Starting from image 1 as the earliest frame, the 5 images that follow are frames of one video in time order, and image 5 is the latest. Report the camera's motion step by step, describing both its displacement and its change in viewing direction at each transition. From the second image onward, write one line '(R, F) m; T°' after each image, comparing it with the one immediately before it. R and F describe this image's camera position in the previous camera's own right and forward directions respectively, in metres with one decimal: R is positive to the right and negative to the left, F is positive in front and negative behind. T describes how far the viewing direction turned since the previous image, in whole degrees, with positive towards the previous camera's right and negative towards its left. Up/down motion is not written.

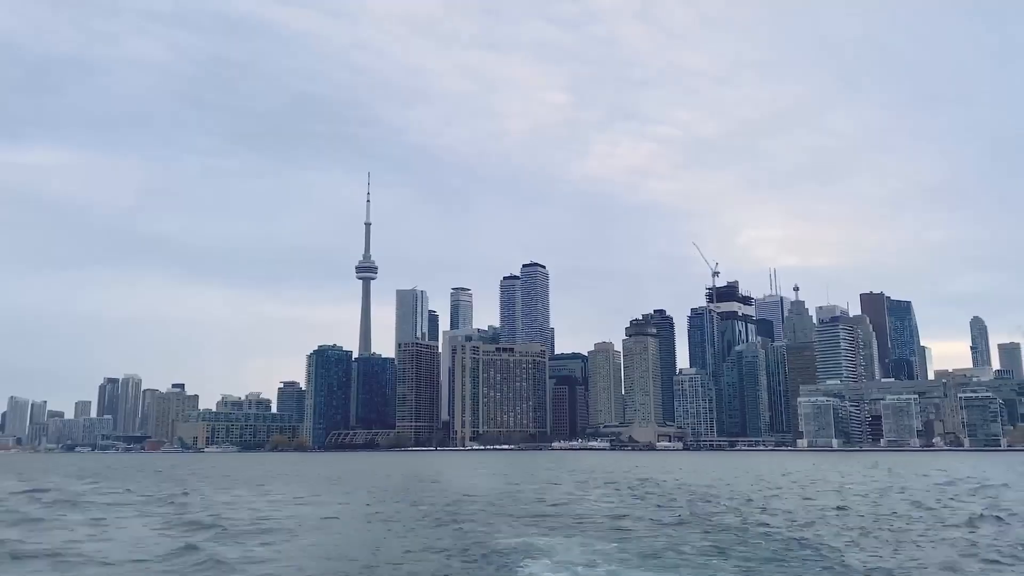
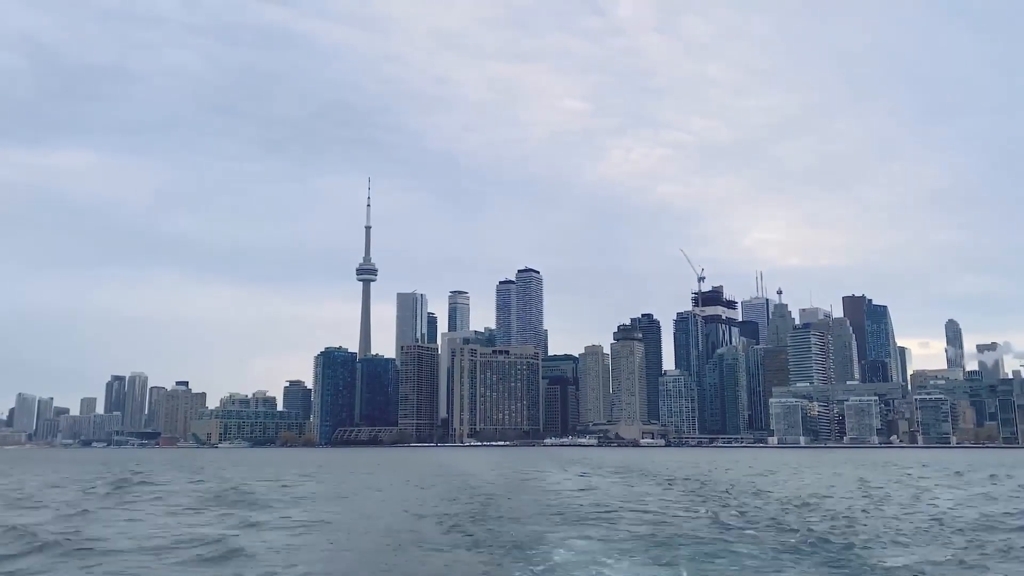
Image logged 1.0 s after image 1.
(0.0, -5.9) m; 0°
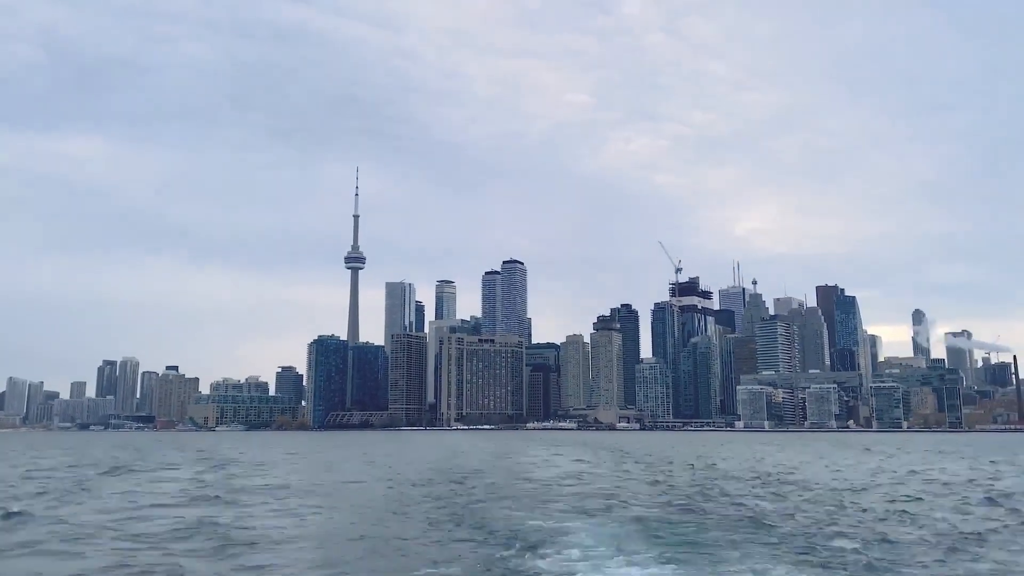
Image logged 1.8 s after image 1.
(-0.1, -4.7) m; +1°
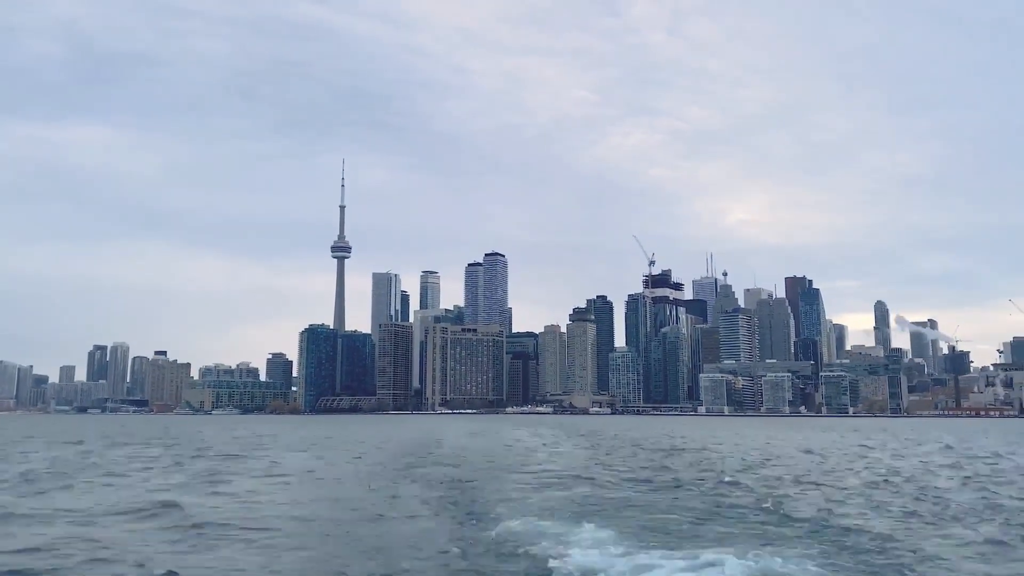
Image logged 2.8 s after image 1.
(0.0, -6.1) m; +1°
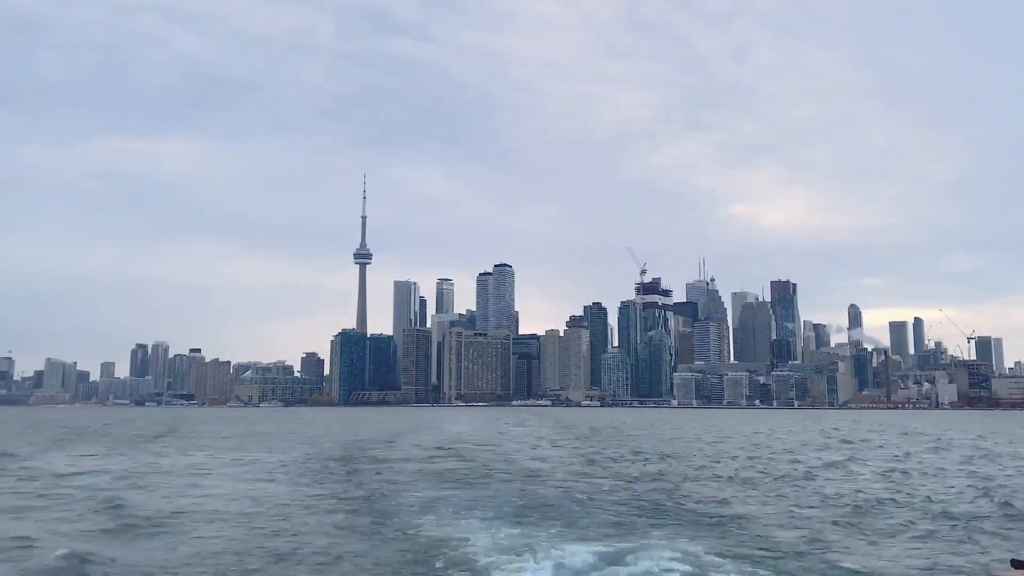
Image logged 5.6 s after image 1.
(+0.7, -16.6) m; -1°
